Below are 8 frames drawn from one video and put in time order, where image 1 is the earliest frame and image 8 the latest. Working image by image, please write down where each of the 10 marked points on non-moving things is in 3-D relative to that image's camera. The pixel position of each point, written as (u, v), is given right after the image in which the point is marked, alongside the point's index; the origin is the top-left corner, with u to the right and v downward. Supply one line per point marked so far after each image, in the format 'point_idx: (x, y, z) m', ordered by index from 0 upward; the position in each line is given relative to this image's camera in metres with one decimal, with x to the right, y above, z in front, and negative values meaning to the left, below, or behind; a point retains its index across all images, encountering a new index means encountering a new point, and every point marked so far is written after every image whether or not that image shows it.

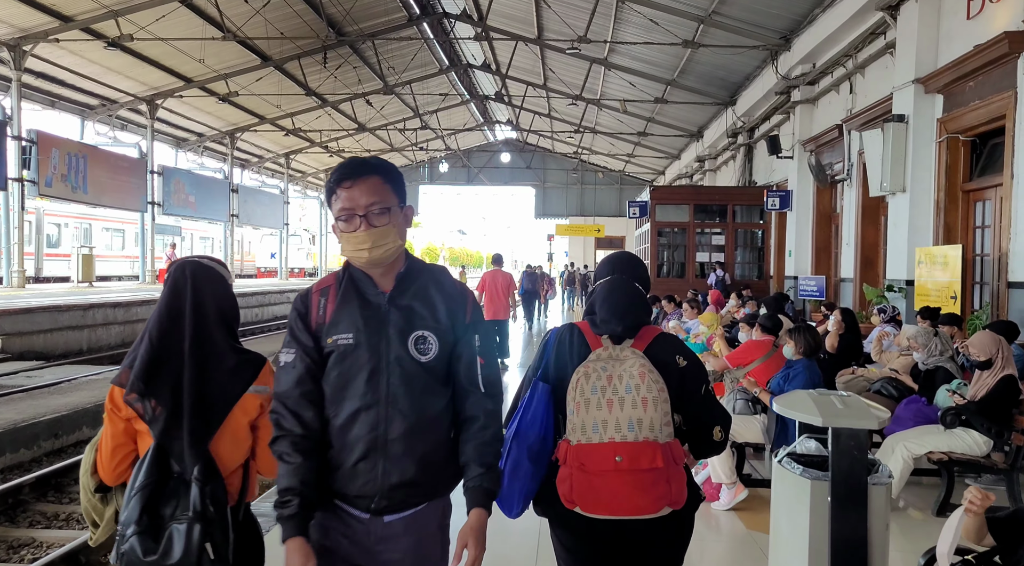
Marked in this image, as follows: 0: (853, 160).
0: (+5.1, +1.8, +10.6) m
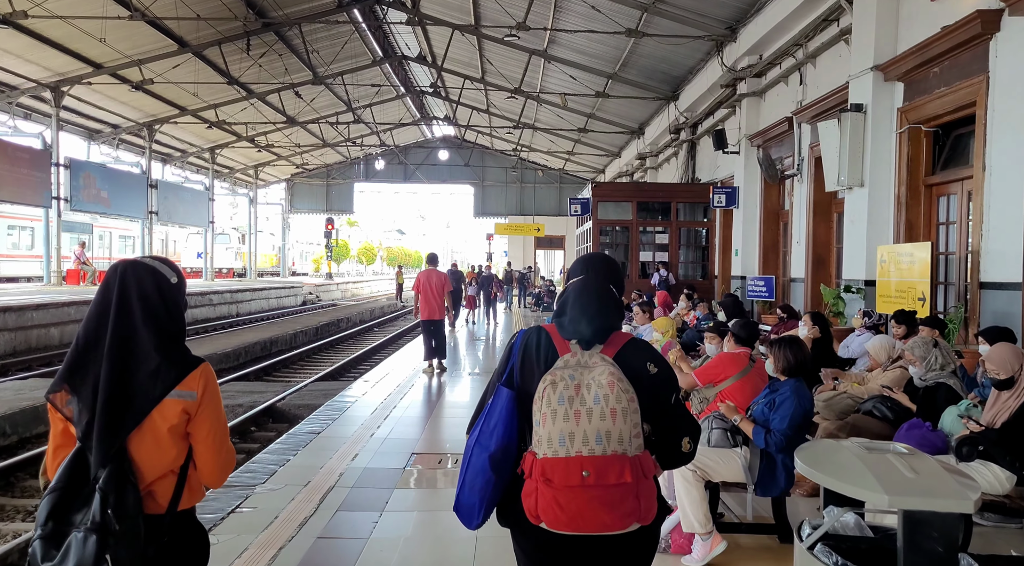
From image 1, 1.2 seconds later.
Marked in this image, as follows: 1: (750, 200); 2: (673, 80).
0: (+4.2, +1.8, +10.2) m
1: (+4.1, +1.4, +12.1) m
2: (+3.6, +4.6, +16.0) m
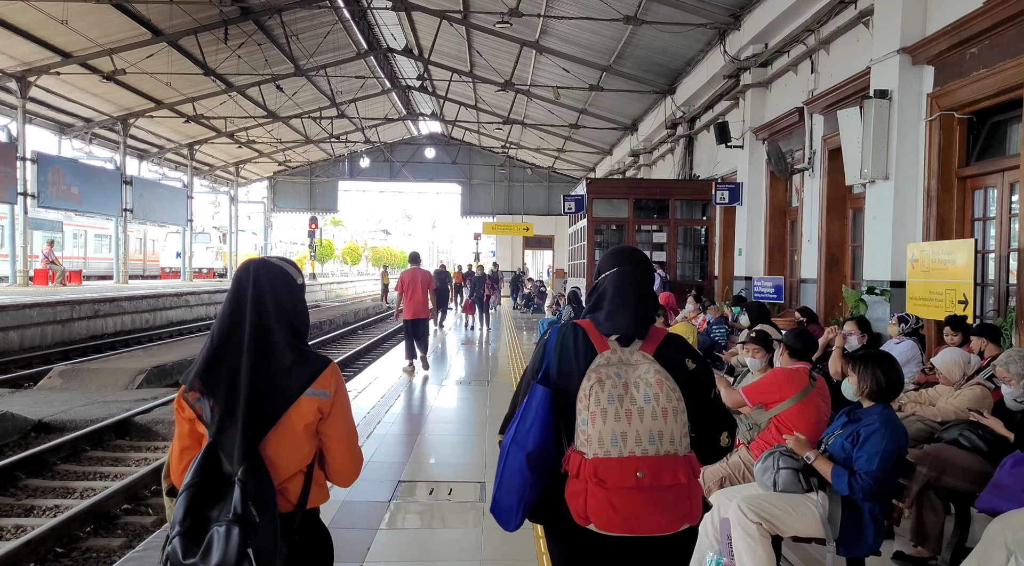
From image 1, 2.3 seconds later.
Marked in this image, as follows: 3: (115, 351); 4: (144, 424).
0: (+4.1, +1.8, +9.6) m
1: (+3.9, +1.4, +11.5) m
2: (+3.4, +4.5, +15.4) m
3: (-6.4, -1.1, +11.4) m
4: (-3.3, -1.2, +6.3) m
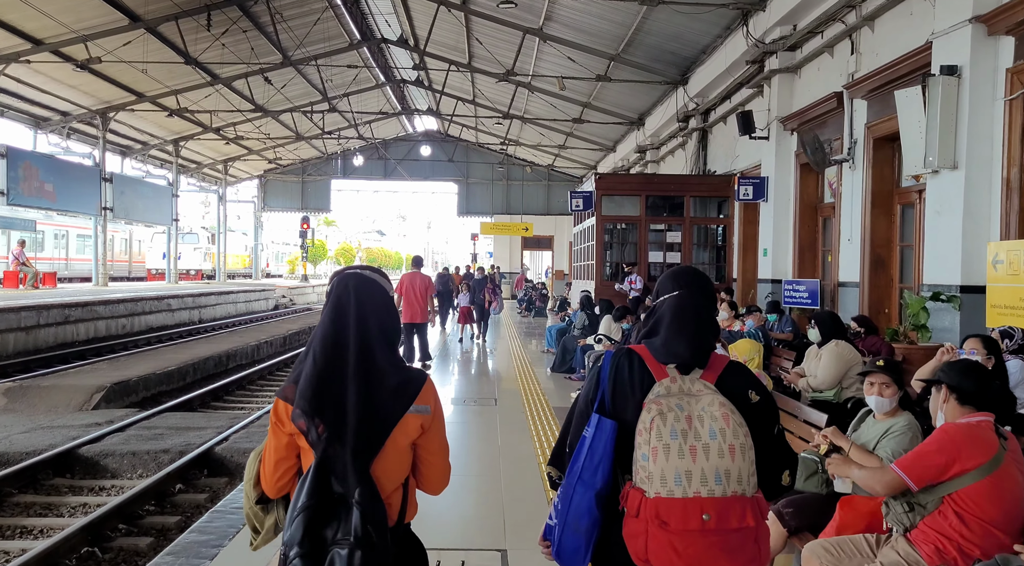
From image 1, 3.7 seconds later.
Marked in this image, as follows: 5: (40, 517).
0: (+4.2, +1.8, +8.6) m
1: (+4.0, +1.4, +10.6) m
2: (+3.5, +4.5, +14.4) m
3: (-6.3, -1.1, +10.4) m
4: (-3.1, -1.3, +5.3) m
5: (-2.9, -1.4, +4.3) m
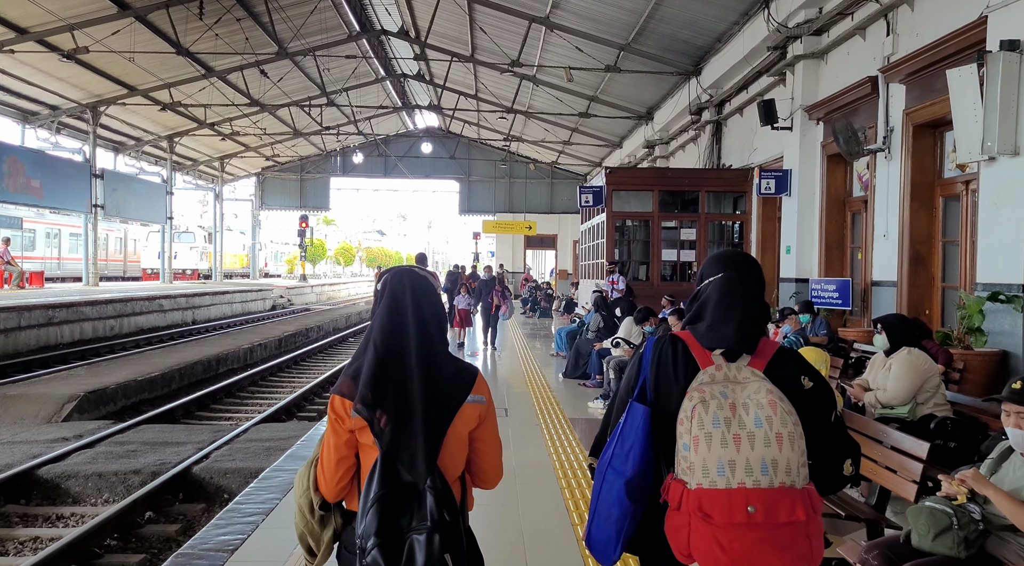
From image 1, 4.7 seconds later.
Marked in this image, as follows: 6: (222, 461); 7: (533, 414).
0: (+4.3, +1.8, +8.0) m
1: (+4.1, +1.4, +10.0) m
2: (+3.6, +4.5, +13.8) m
3: (-6.2, -1.1, +9.8) m
4: (-3.0, -1.3, +4.7) m
5: (-2.8, -1.4, +3.7) m
6: (-2.0, -1.3, +5.0) m
7: (+0.2, -1.3, +6.8) m
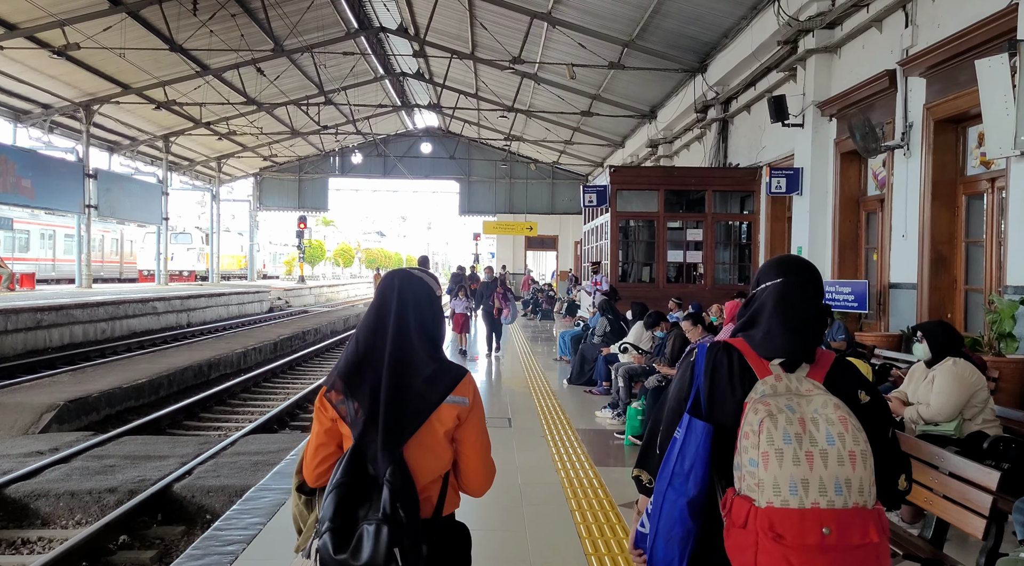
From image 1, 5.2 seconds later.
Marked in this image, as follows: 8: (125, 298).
0: (+4.3, +1.8, +7.7) m
1: (+4.2, +1.3, +9.6) m
2: (+3.6, +4.5, +13.4) m
3: (-6.2, -1.2, +9.4) m
4: (-3.0, -1.3, +4.3) m
5: (-2.7, -1.4, +3.4) m
6: (-2.0, -1.3, +4.7) m
7: (+0.2, -1.3, +6.5) m
8: (-8.2, -0.3, +15.0) m
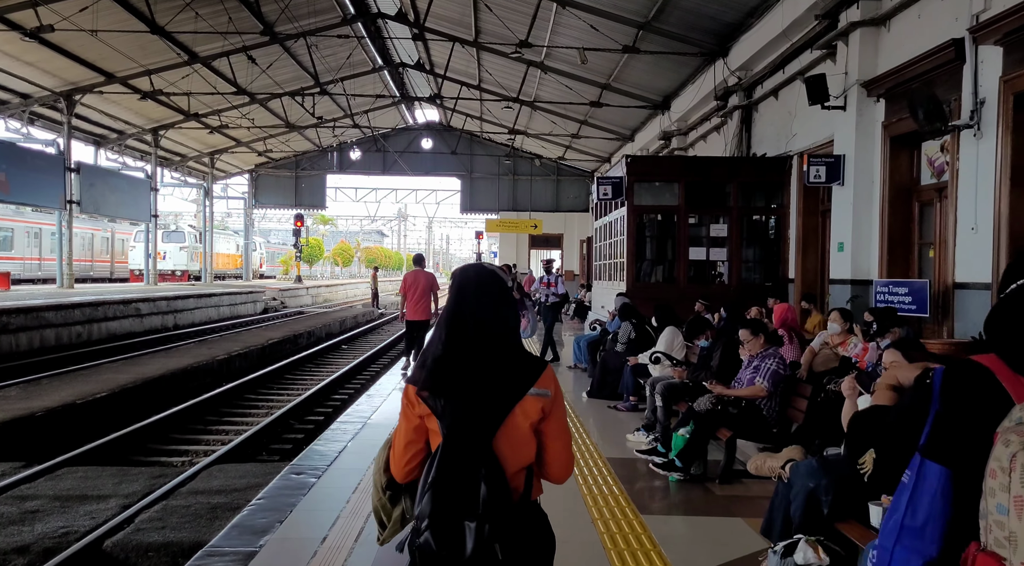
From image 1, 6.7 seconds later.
0: (+4.4, +1.8, +6.7) m
1: (+4.3, +1.3, +8.6) m
2: (+3.7, +4.5, +12.5) m
3: (-6.1, -1.2, +8.4) m
4: (-2.9, -1.3, +3.3) m
5: (-2.6, -1.4, +2.4) m
6: (-1.9, -1.3, +3.7) m
7: (+0.3, -1.3, +5.5) m
8: (-8.0, -0.3, +14.0) m
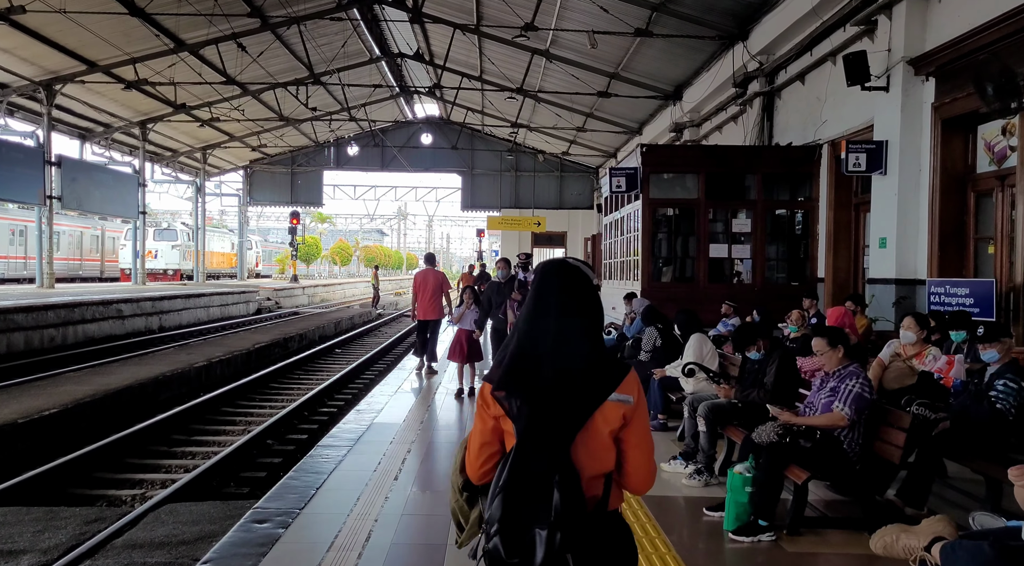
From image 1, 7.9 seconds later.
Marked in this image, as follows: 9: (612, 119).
0: (+4.5, +1.8, +5.8) m
1: (+4.4, +1.4, +7.8) m
2: (+3.8, +4.5, +11.6) m
3: (-6.0, -1.2, +7.6) m
4: (-2.8, -1.3, +2.5) m
5: (-2.6, -1.5, +1.5) m
6: (-1.8, -1.3, +2.8) m
7: (+0.4, -1.3, +4.6) m
8: (-7.9, -0.3, +13.1) m
9: (+2.8, +4.6, +19.8) m
